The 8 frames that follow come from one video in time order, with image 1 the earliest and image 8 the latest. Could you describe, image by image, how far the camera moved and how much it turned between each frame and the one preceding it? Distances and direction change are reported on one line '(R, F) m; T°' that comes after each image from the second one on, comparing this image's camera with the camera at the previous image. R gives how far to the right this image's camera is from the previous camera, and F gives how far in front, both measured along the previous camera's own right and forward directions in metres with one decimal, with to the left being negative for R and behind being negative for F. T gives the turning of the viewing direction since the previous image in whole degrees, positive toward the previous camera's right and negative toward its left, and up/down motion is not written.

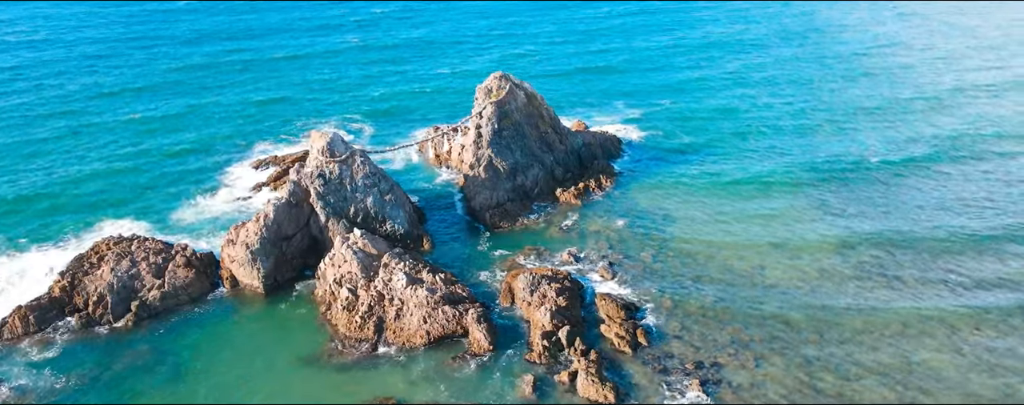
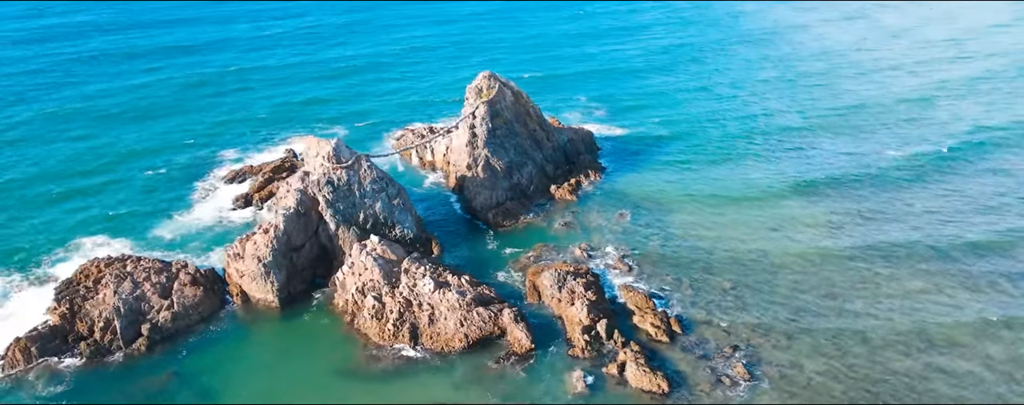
(-6.1, +0.4) m; +6°
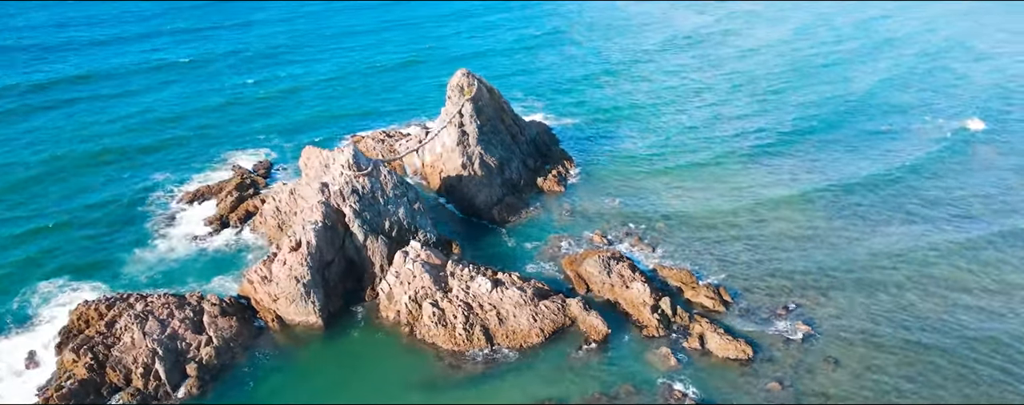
(-11.5, +1.3) m; +12°
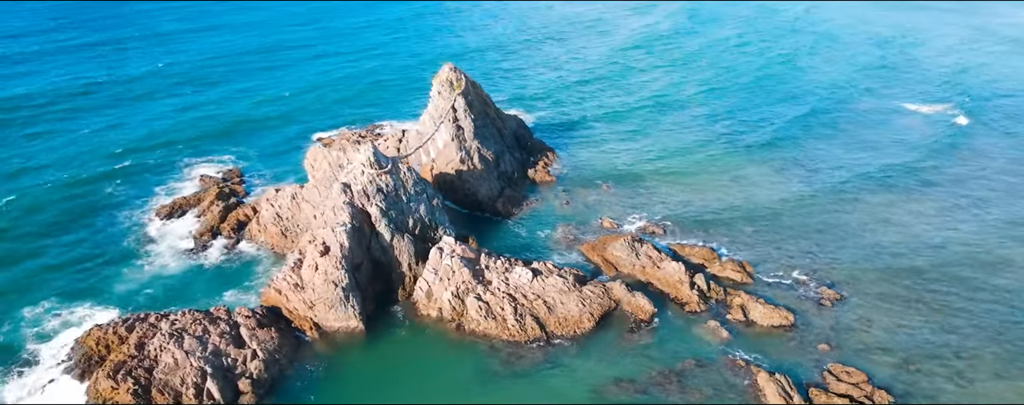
(-7.8, +0.6) m; +8°
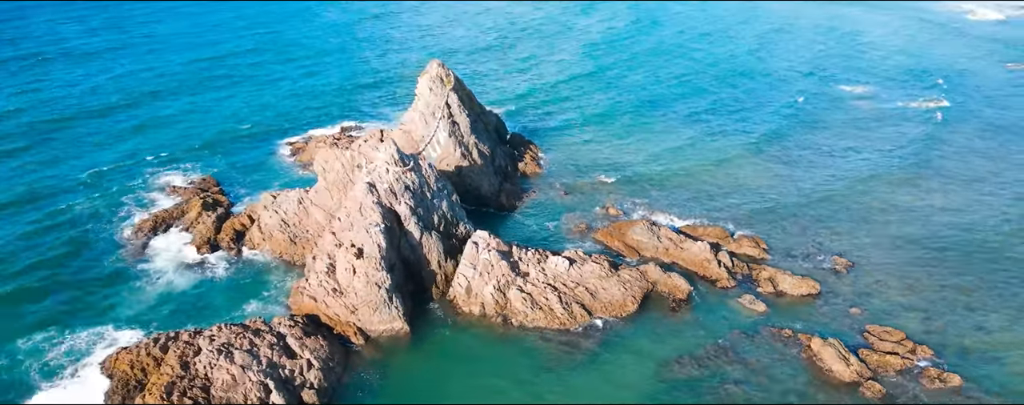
(-7.4, +0.5) m; +8°
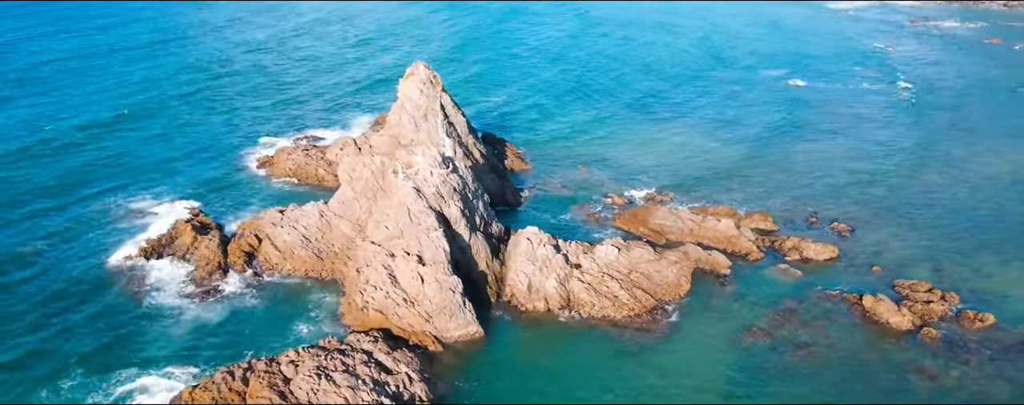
(-10.6, +1.0) m; +11°
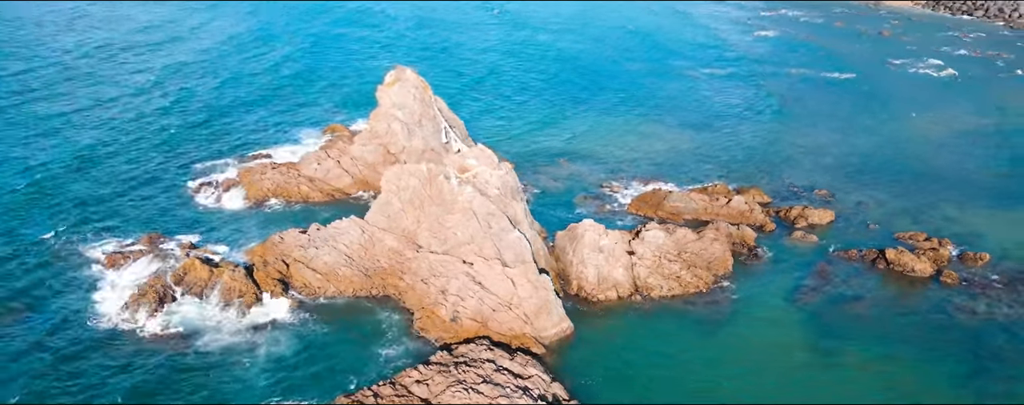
(-12.5, +1.4) m; +13°
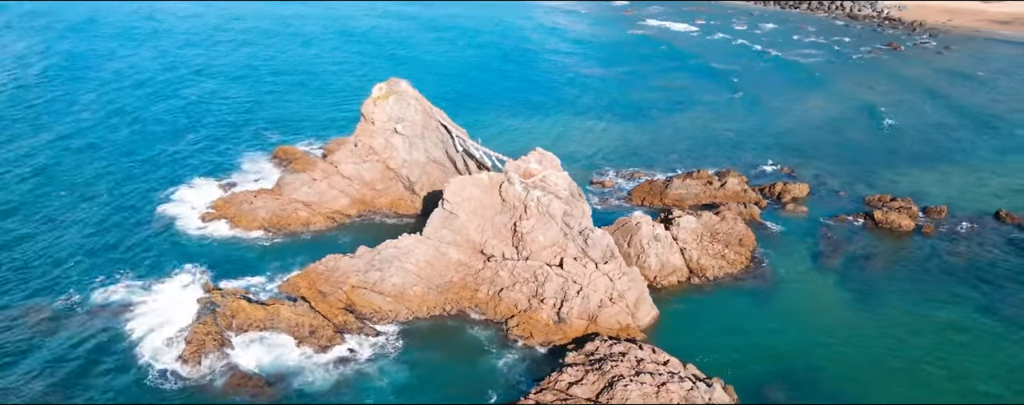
(-13.5, +1.2) m; +14°
